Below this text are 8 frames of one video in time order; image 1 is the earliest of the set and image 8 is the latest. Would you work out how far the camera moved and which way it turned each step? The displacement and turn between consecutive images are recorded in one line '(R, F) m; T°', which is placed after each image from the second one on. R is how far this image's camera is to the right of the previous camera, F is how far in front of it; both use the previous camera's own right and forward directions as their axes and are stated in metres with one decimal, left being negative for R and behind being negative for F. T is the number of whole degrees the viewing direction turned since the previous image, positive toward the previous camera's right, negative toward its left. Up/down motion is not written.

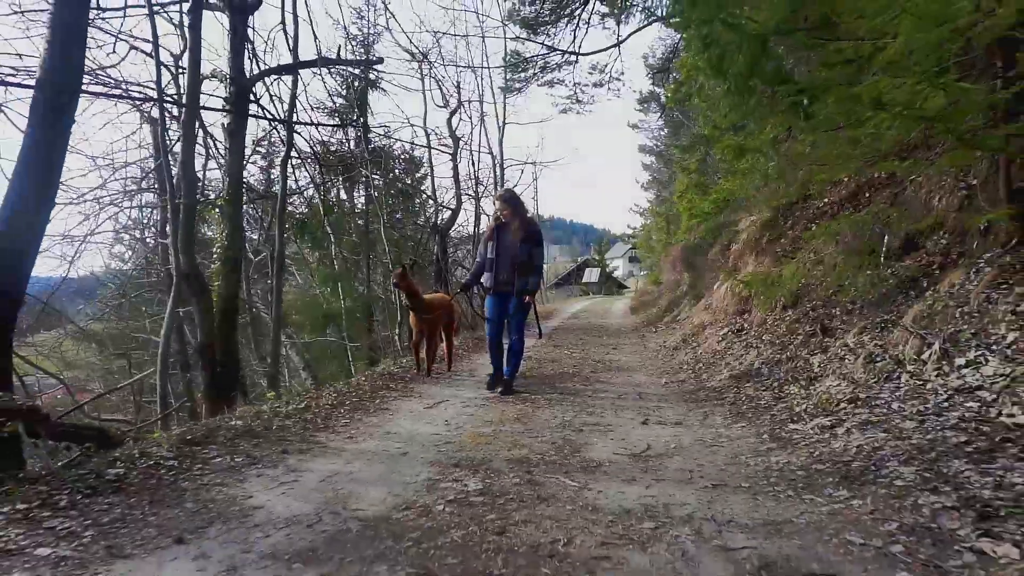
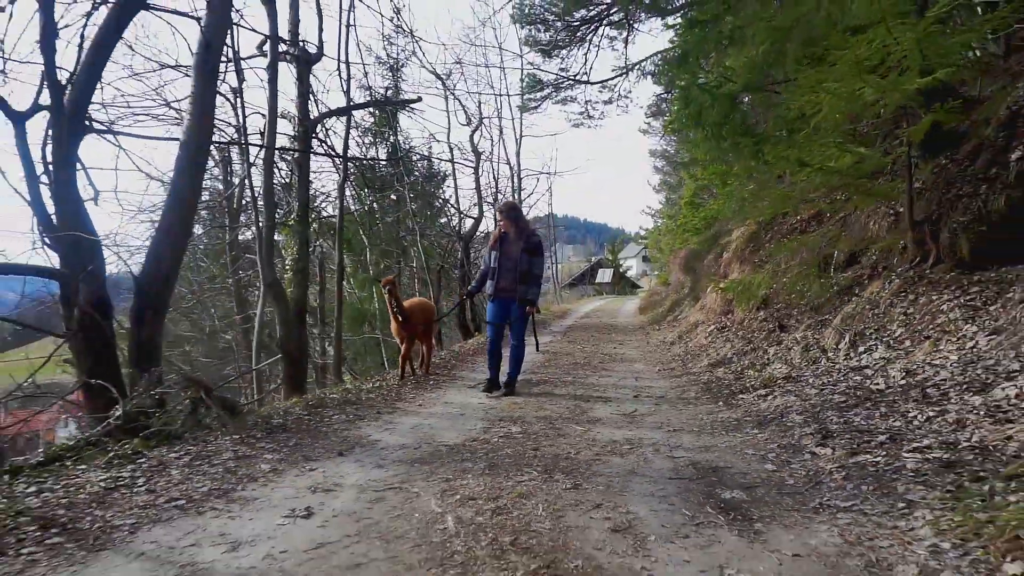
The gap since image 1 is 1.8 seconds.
(-0.1, -1.6) m; -1°
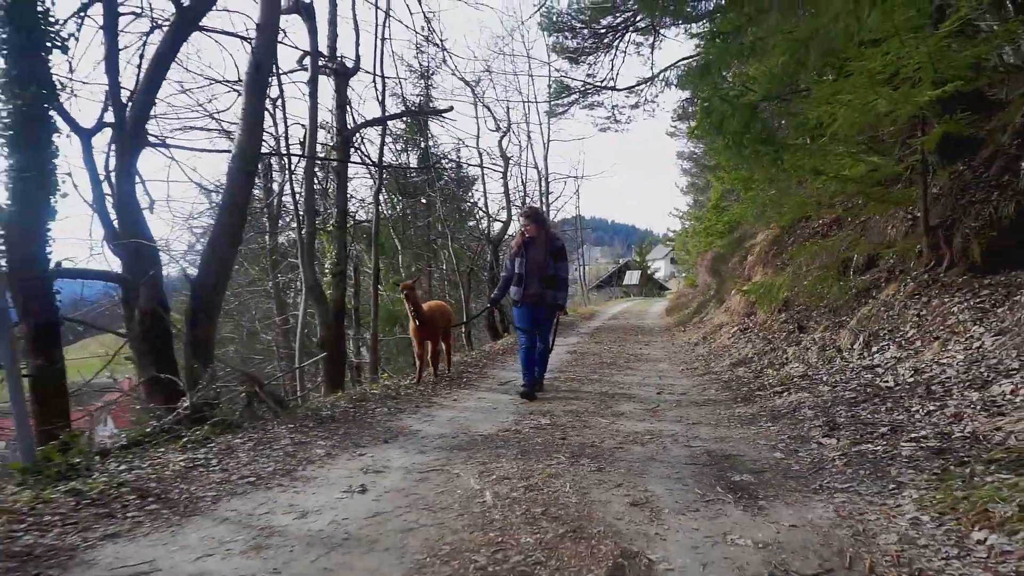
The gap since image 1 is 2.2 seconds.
(0.0, -0.4) m; -2°
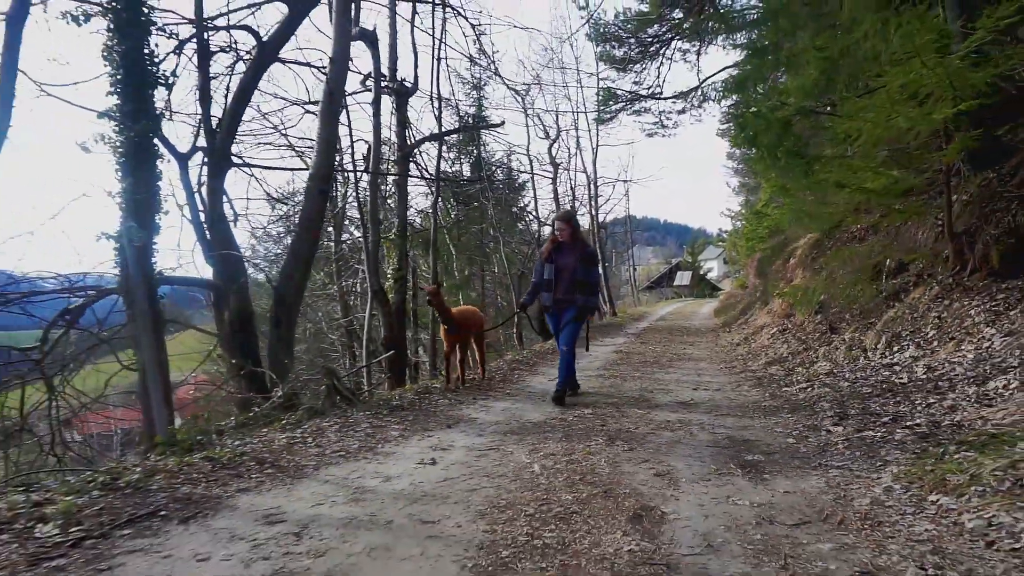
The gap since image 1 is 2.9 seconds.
(0.0, -0.7) m; -4°
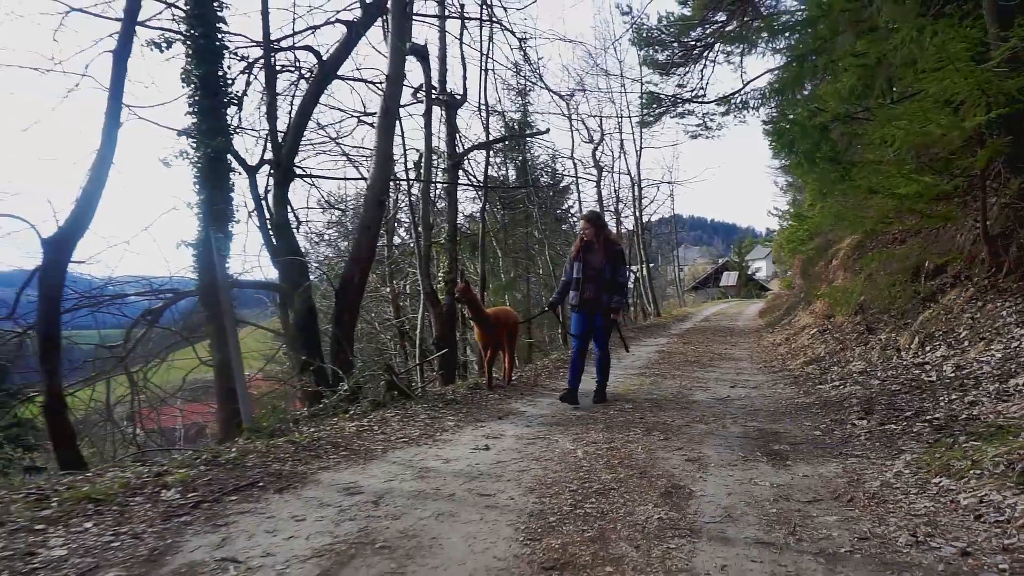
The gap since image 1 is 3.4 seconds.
(0.0, -0.5) m; -4°
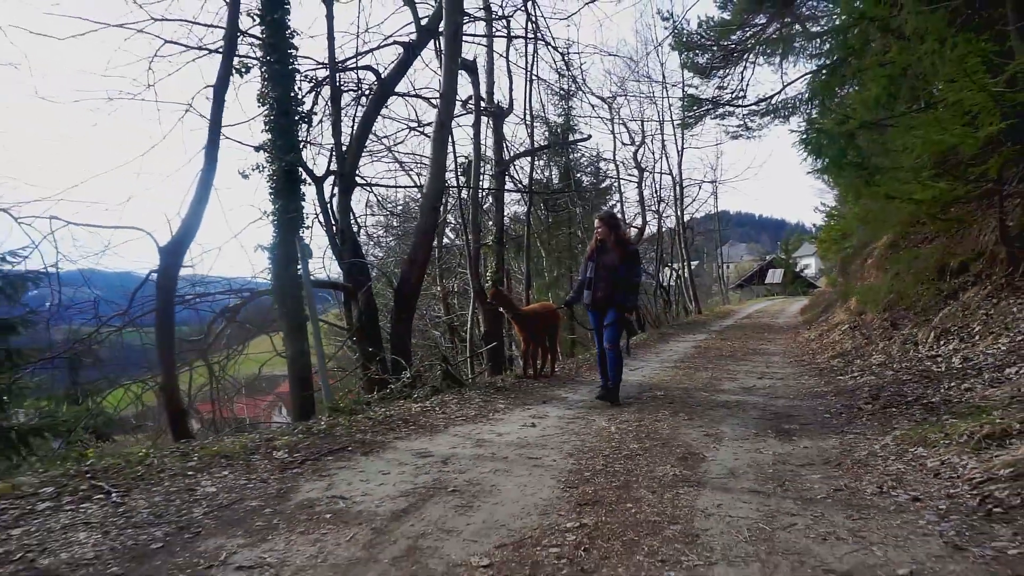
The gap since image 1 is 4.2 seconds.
(0.0, -0.7) m; -4°
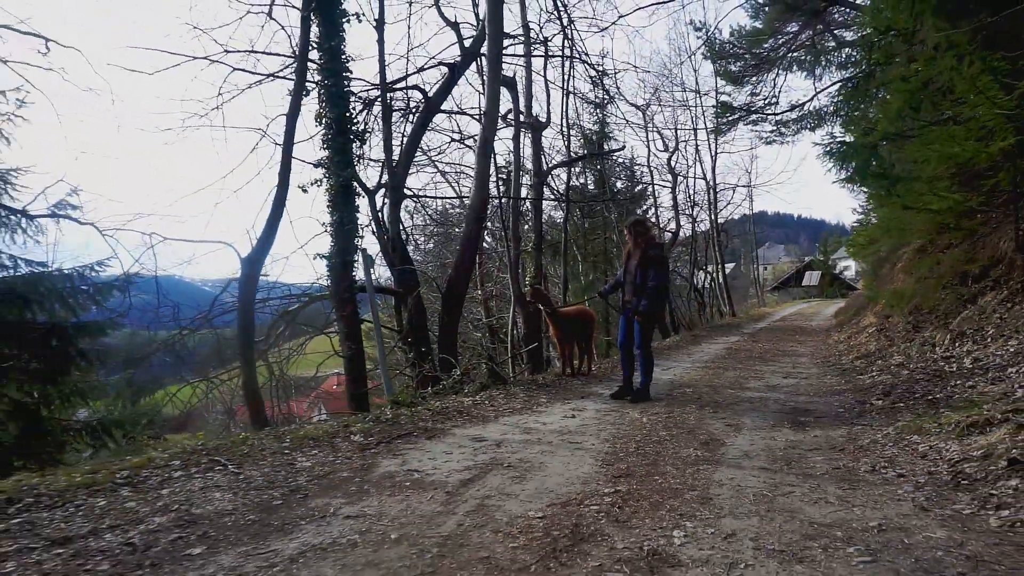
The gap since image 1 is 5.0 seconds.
(-0.1, -0.7) m; -3°
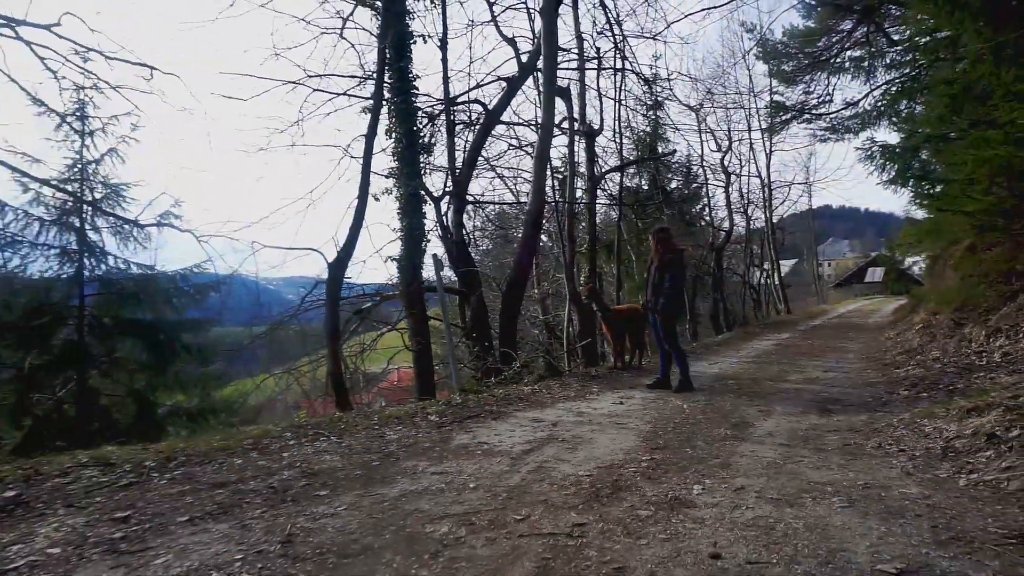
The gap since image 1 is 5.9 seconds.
(0.0, -0.8) m; -5°
